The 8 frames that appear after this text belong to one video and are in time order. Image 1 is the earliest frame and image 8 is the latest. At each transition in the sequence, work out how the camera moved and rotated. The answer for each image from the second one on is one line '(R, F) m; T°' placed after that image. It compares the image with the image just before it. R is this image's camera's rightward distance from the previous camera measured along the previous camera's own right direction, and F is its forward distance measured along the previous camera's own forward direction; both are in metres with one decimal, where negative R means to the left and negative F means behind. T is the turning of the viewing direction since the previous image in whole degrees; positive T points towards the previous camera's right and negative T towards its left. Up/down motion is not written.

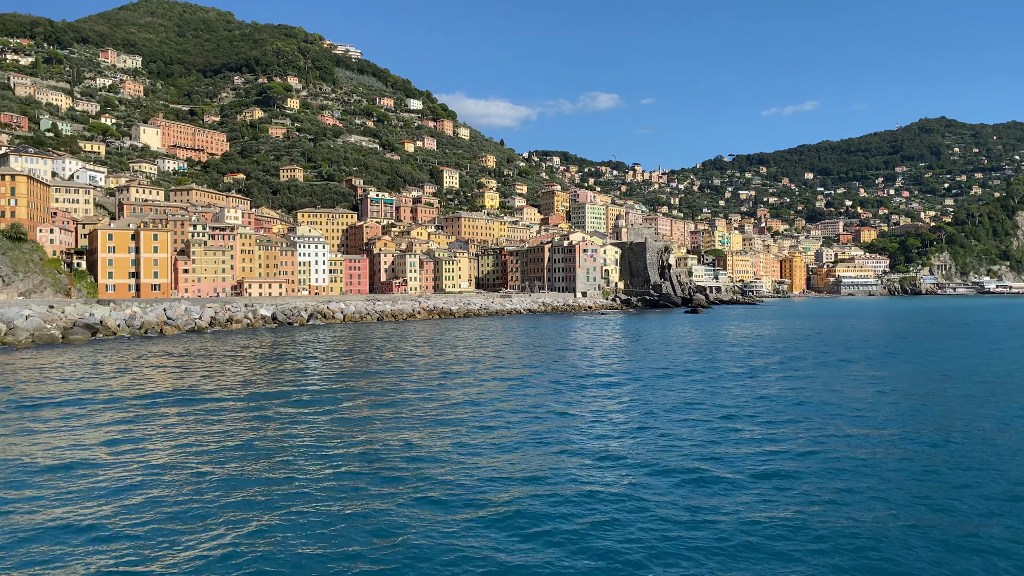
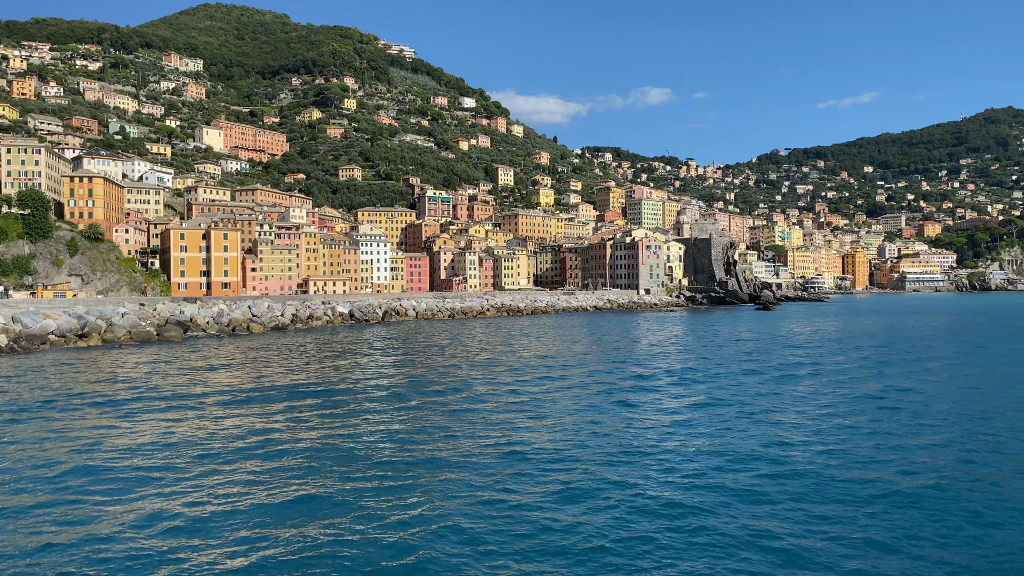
(-4.1, +1.8) m; -3°
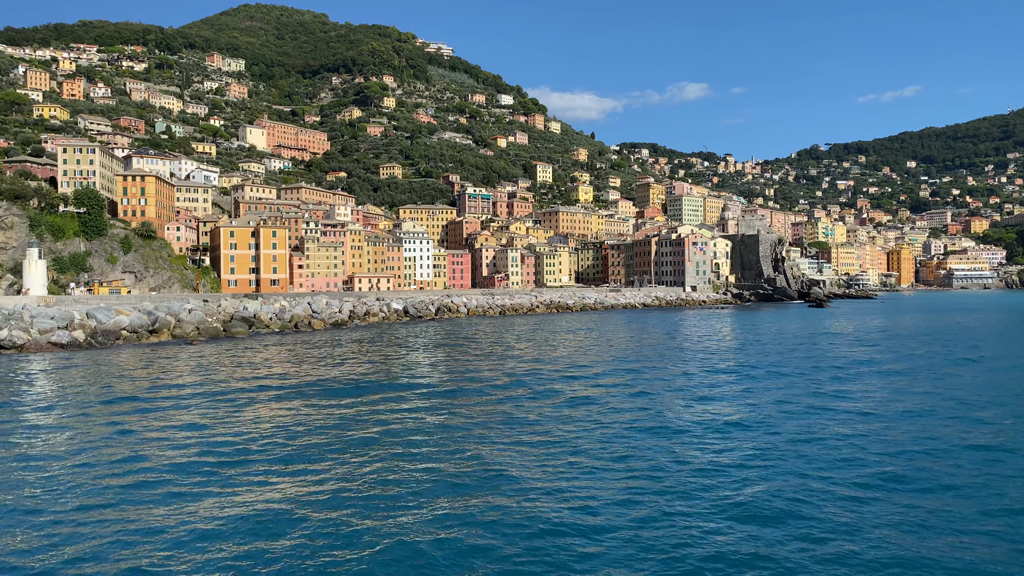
(-2.8, +0.9) m; -2°
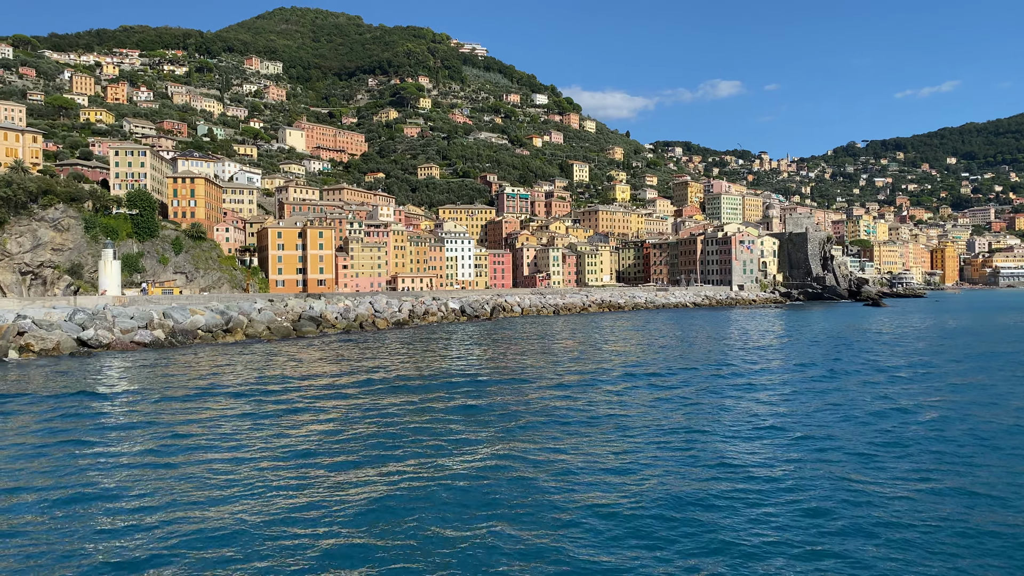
(-3.4, +0.8) m; -2°
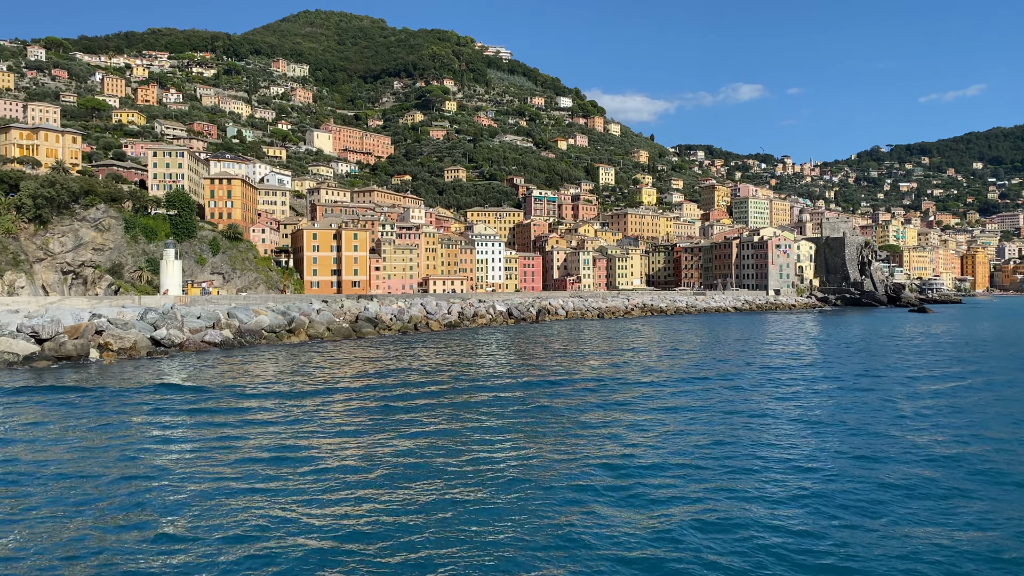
(-3.5, +0.6) m; -1°
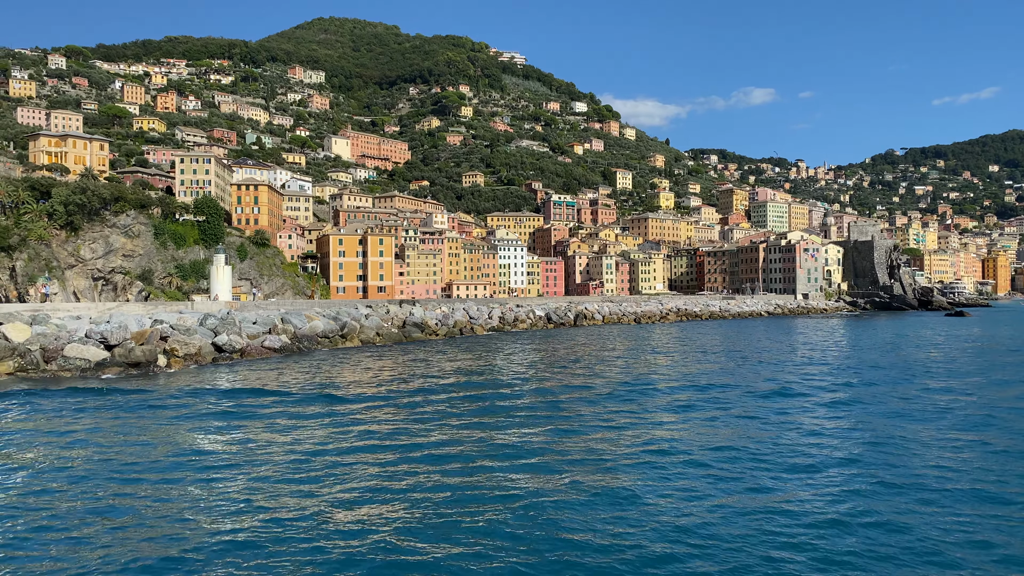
(-3.1, +0.6) m; 0°
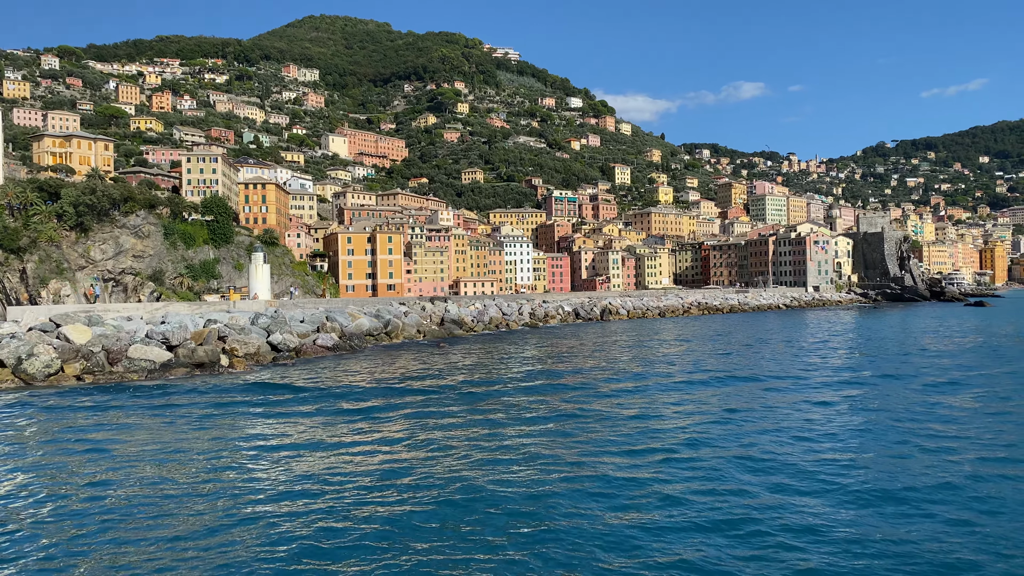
(-3.7, +0.4) m; +1°
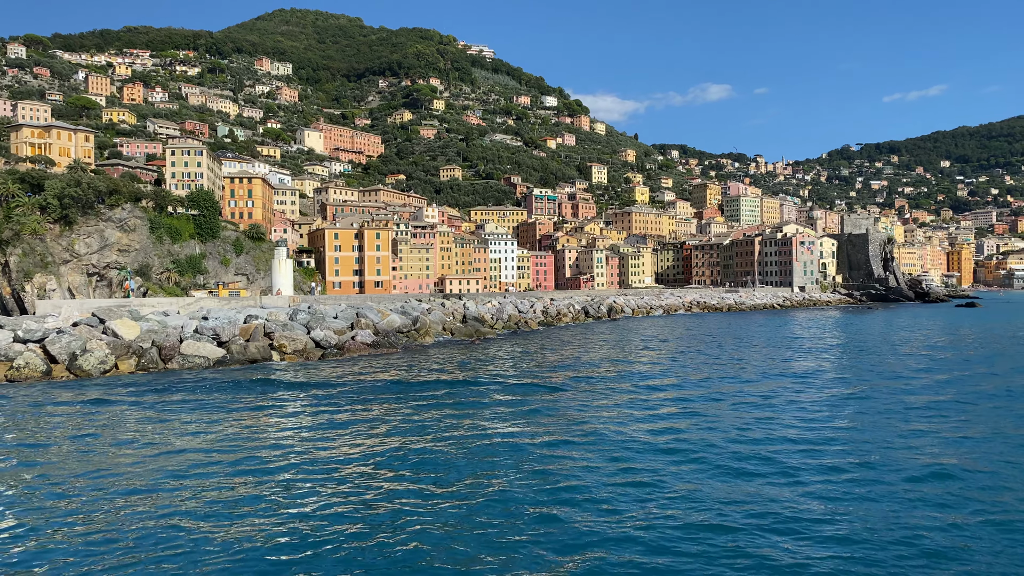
(-4.2, +0.3) m; +4°
